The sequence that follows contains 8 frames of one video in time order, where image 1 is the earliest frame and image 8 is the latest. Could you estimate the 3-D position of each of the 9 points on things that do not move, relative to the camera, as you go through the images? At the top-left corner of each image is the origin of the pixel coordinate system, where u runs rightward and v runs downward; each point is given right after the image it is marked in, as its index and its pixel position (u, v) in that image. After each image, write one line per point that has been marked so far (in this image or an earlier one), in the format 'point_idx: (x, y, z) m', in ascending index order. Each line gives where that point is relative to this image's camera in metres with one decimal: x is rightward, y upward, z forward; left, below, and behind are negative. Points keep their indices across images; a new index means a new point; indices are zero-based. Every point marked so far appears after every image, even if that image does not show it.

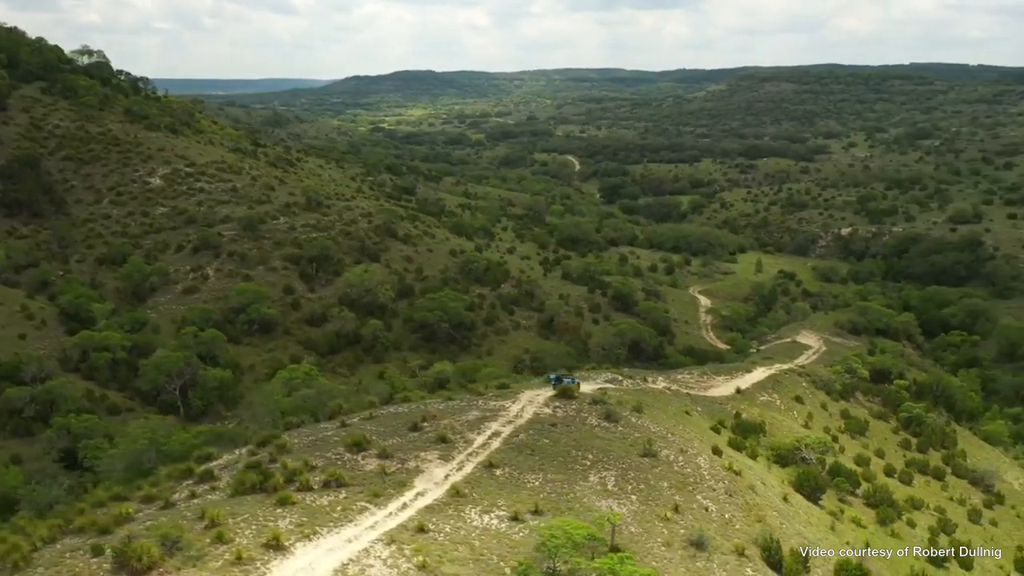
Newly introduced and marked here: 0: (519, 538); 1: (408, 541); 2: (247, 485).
0: (+0.3, -4.9, +16.3) m
1: (-1.8, -4.8, +15.7) m
2: (-5.8, -4.4, +18.6) m
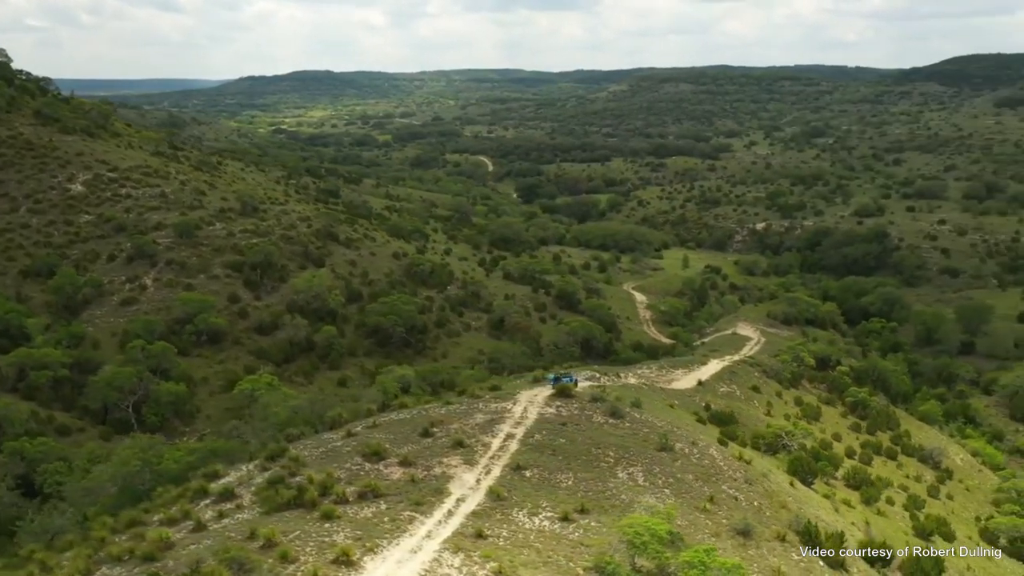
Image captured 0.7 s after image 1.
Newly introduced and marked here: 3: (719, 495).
0: (+1.4, -4.9, +16.4) m
1: (-0.6, -4.9, +15.6) m
2: (-4.9, -4.6, +18.0) m
3: (+4.9, -4.9, +19.4) m
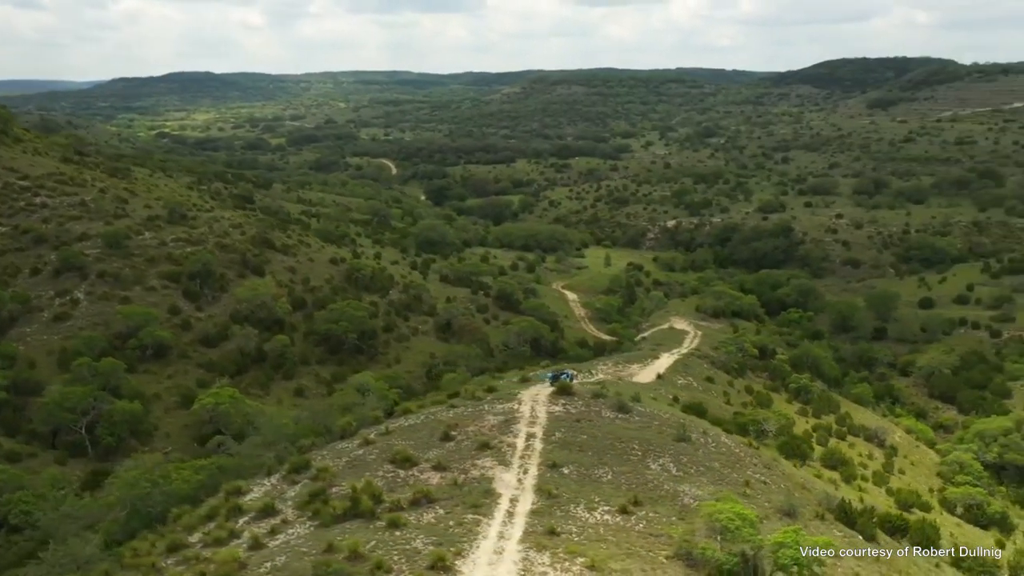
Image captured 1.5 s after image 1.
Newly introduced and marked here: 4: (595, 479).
0: (+2.8, -4.9, +16.9) m
1: (+0.9, -4.9, +15.8) m
2: (-3.6, -4.8, +17.7) m
3: (+5.9, -4.8, +20.3) m
4: (+2.0, -4.5, +19.7) m
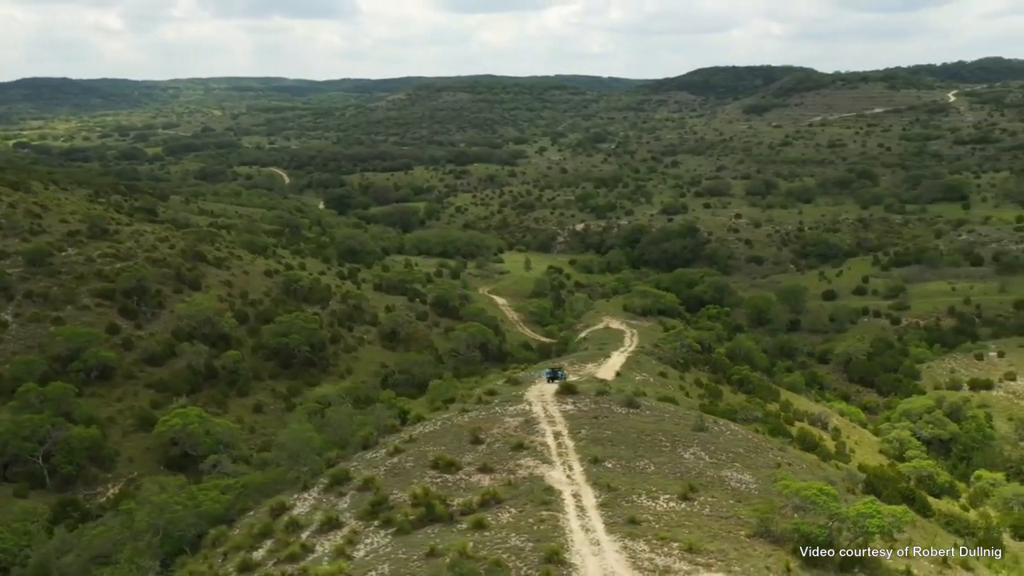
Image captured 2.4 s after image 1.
0: (+4.4, -4.8, +17.9) m
1: (+2.7, -4.9, +16.5) m
2: (-2.1, -4.9, +17.8) m
3: (+7.0, -4.6, +21.7) m
4: (+3.2, -4.5, +20.5) m
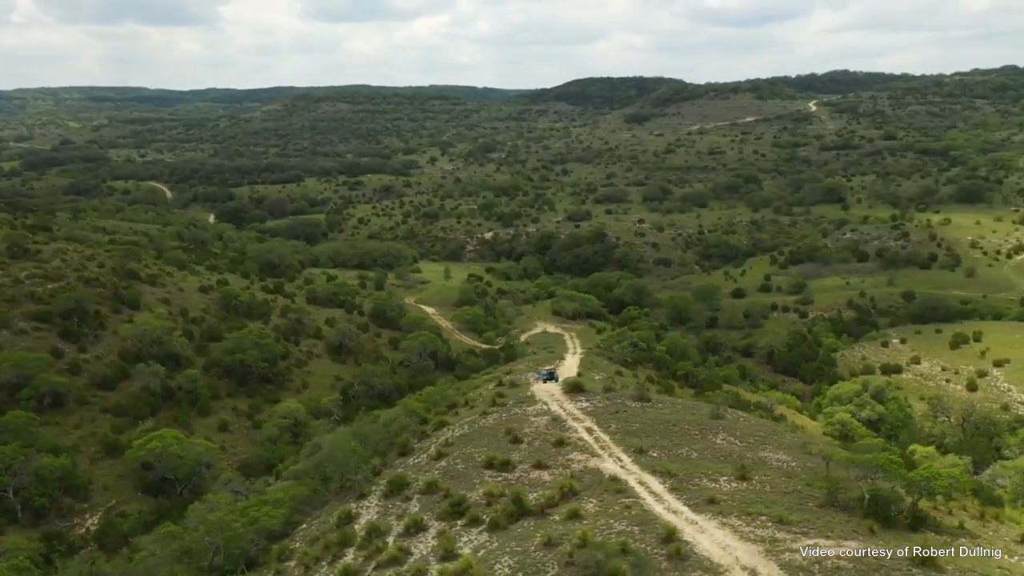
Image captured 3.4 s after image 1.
0: (+6.2, -4.7, +19.4) m
1: (+4.7, -4.8, +17.9) m
2: (-0.2, -5.0, +18.4) m
3: (+8.2, -4.5, +23.6) m
4: (+4.6, -4.5, +21.9) m
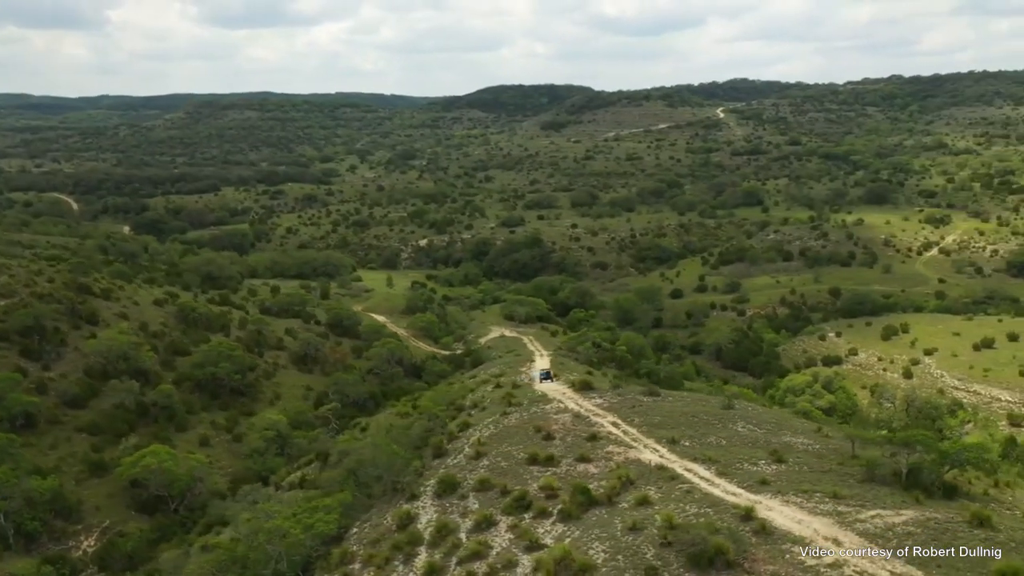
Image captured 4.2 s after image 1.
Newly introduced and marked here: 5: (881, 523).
0: (+7.7, -4.5, +20.9) m
1: (+6.3, -4.7, +19.2) m
2: (+1.4, -5.0, +19.2) m
3: (+9.2, -4.3, +25.3) m
4: (+5.8, -4.4, +23.2) m
5: (+7.5, -4.7, +16.7) m
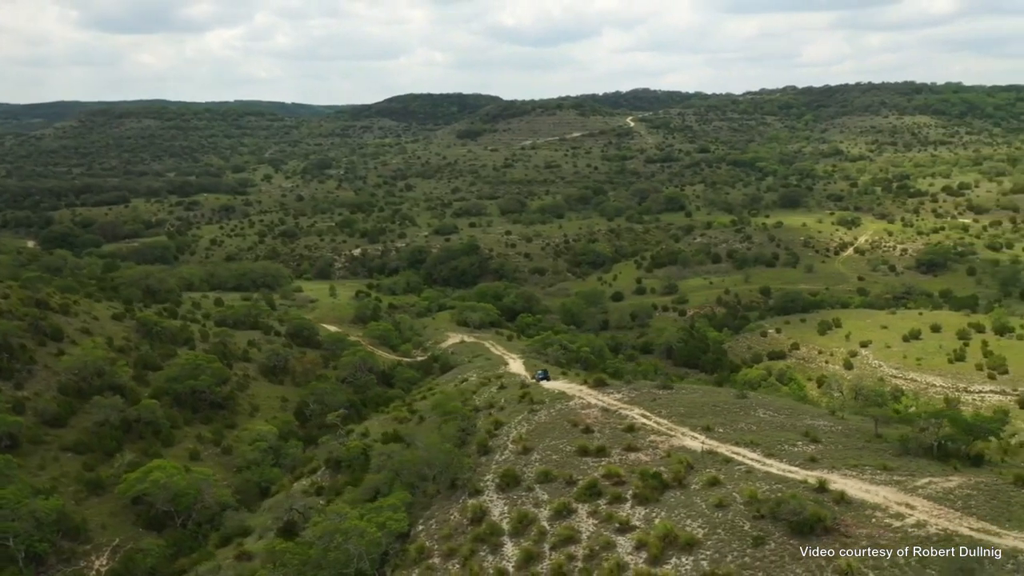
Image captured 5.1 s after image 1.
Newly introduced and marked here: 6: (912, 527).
0: (+9.3, -4.3, +22.9) m
1: (+8.2, -4.5, +21.0) m
2: (+3.3, -5.0, +20.4) m
3: (+10.3, -4.2, +27.4) m
4: (+7.2, -4.3, +24.9) m
5: (+9.6, -4.5, +18.6) m
6: (+8.0, -4.8, +16.6) m
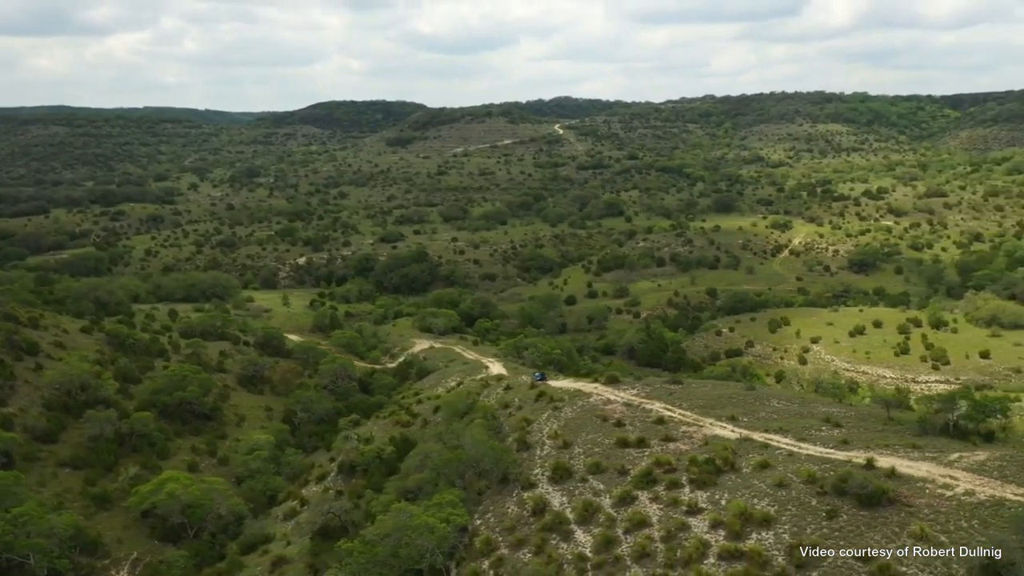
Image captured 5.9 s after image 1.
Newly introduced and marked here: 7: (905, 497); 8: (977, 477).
0: (+10.7, -4.2, +24.8) m
1: (+9.7, -4.3, +22.8) m
2: (+5.0, -4.9, +21.8) m
3: (+11.3, -4.0, +29.3) m
4: (+8.4, -4.2, +26.6) m
5: (+11.4, -4.3, +20.6) m
6: (+10.0, -4.6, +18.4) m
7: (+8.8, -4.7, +18.6) m
8: (+10.9, -4.5, +19.3) m
